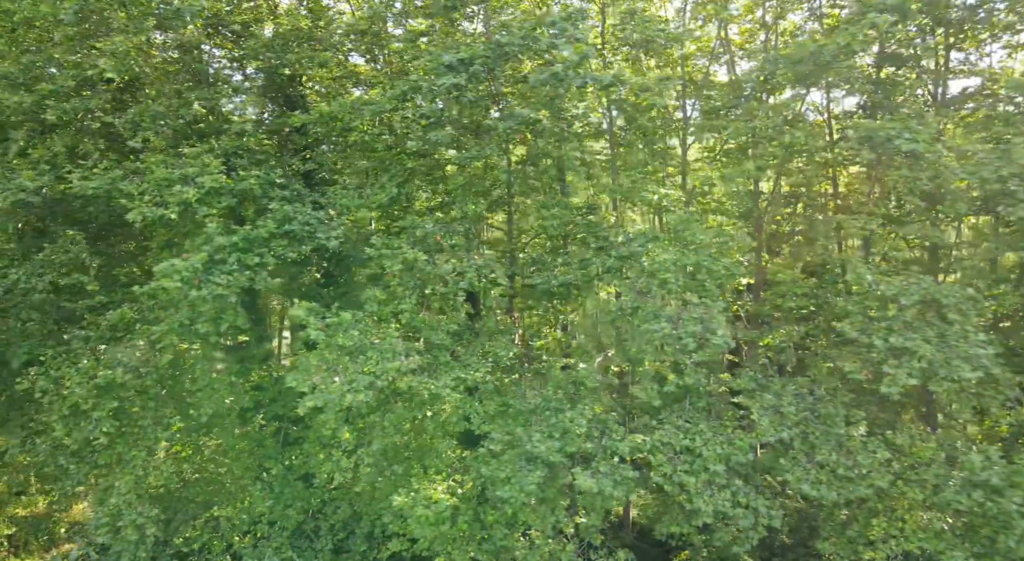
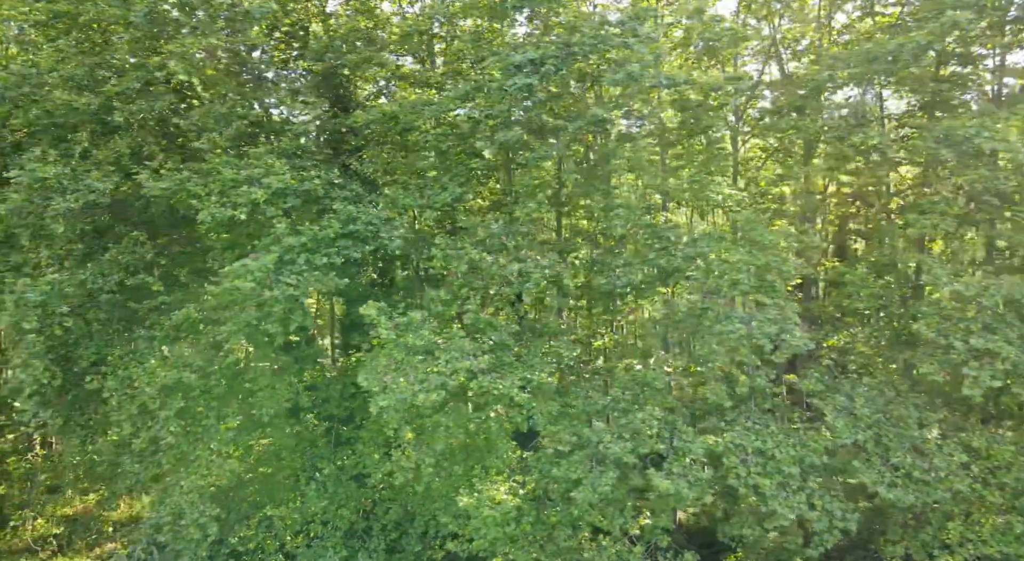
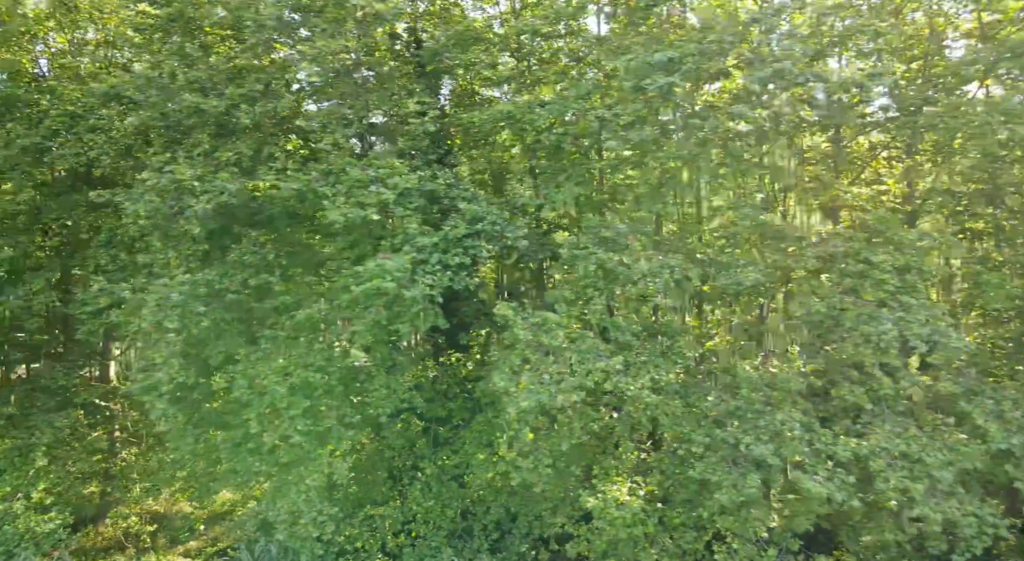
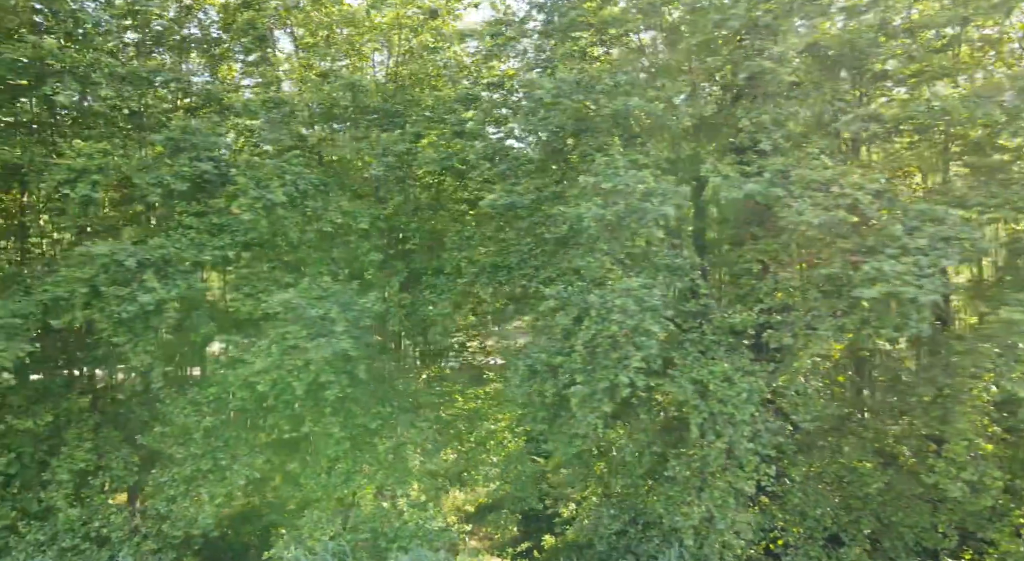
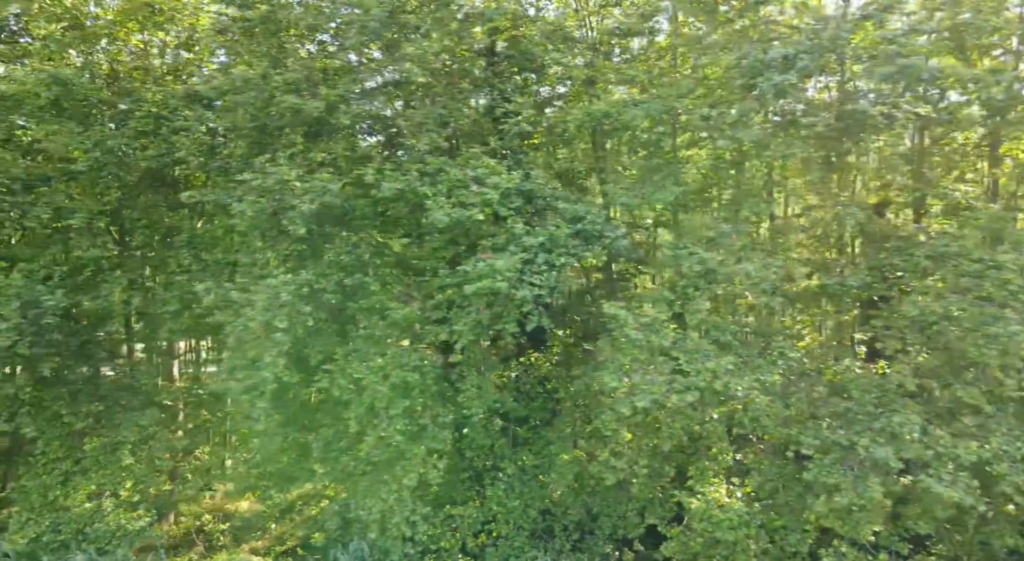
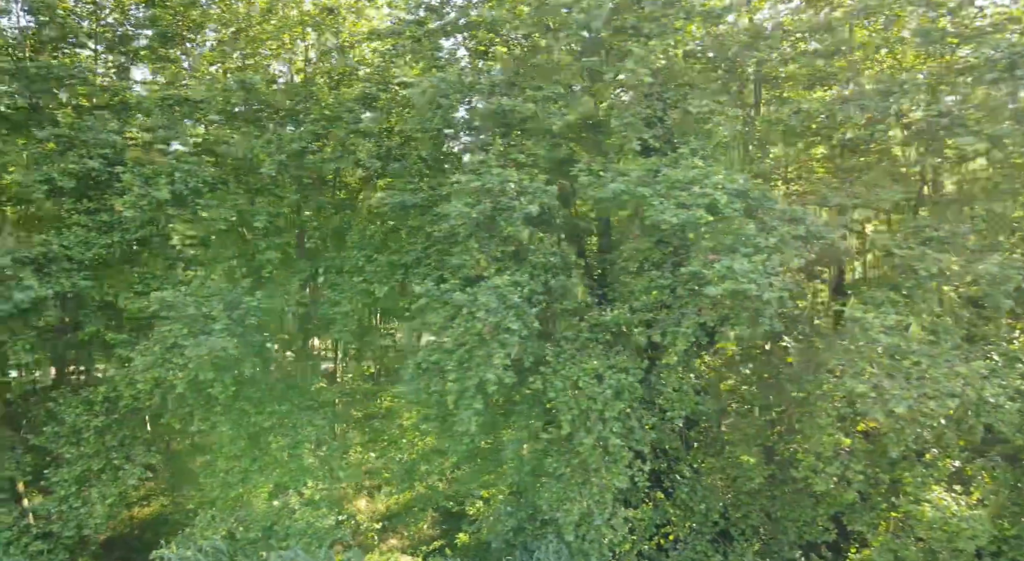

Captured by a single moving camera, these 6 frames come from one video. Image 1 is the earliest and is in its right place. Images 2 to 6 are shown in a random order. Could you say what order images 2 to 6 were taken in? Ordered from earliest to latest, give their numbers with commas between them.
2, 3, 5, 6, 4
